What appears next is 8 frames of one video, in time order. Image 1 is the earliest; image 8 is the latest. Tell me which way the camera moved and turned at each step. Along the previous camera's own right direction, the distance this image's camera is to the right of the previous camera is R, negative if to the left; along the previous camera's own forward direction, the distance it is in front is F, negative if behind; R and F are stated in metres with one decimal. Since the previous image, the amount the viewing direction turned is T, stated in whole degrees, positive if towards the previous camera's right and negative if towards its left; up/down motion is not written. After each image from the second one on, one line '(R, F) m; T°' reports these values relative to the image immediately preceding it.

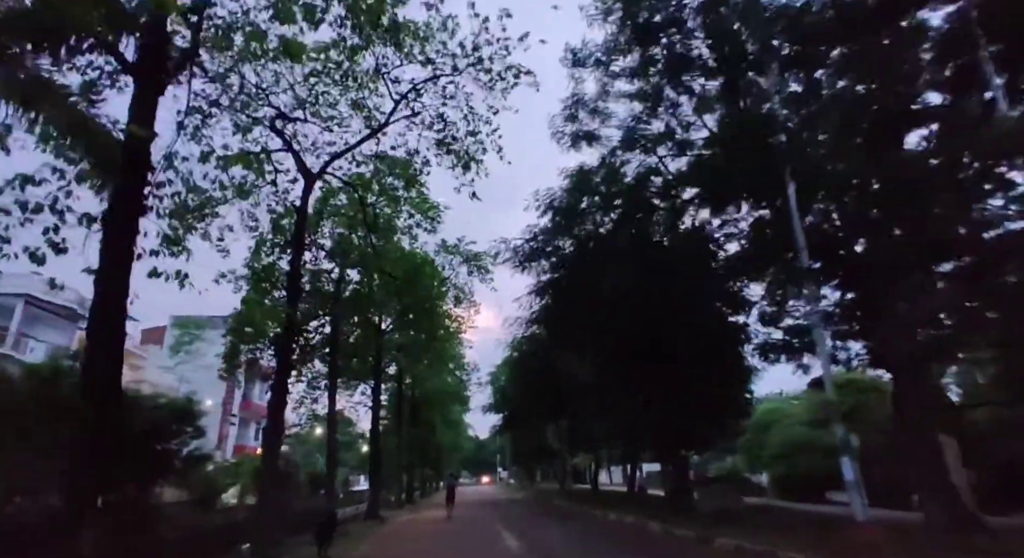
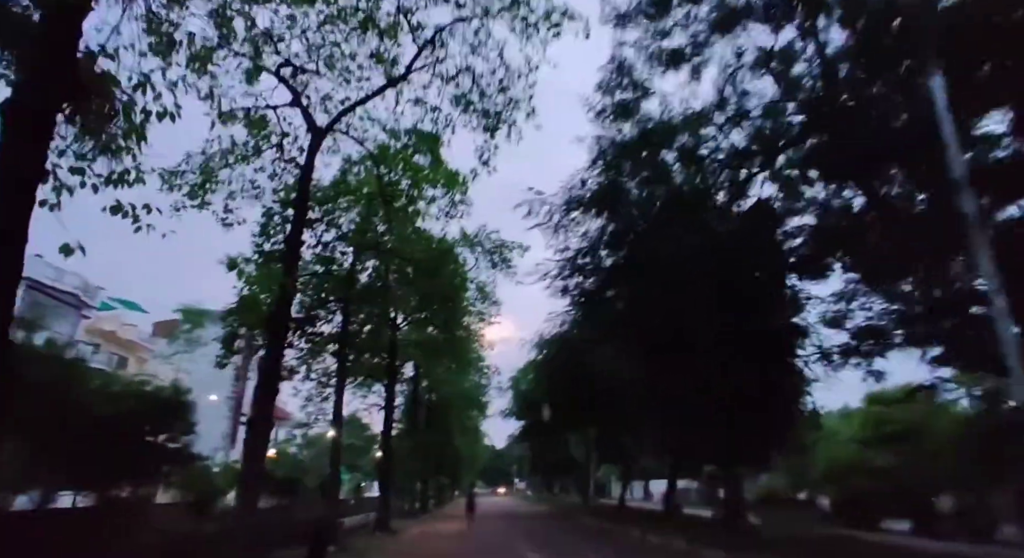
(-0.3, +1.9) m; -2°
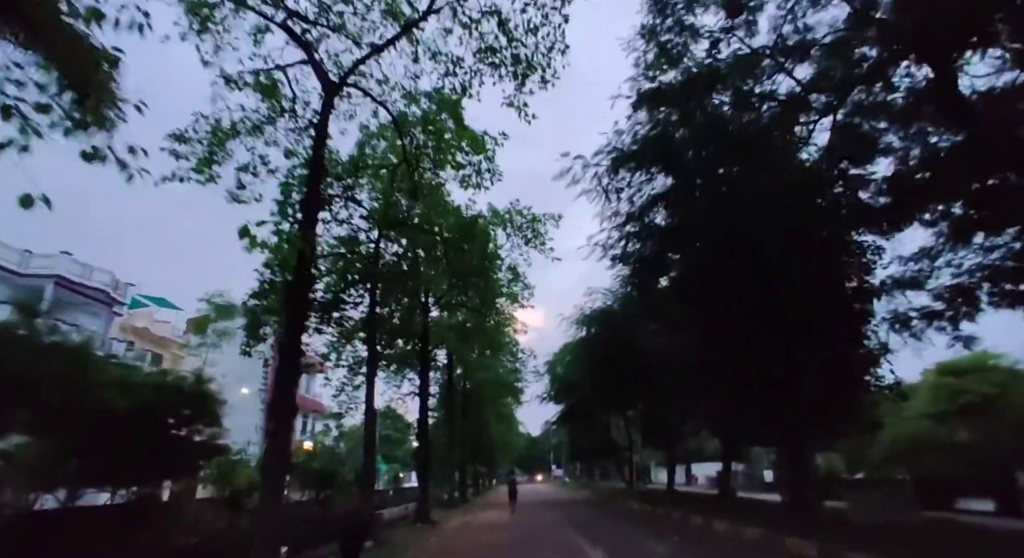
(-0.3, +1.2) m; -3°
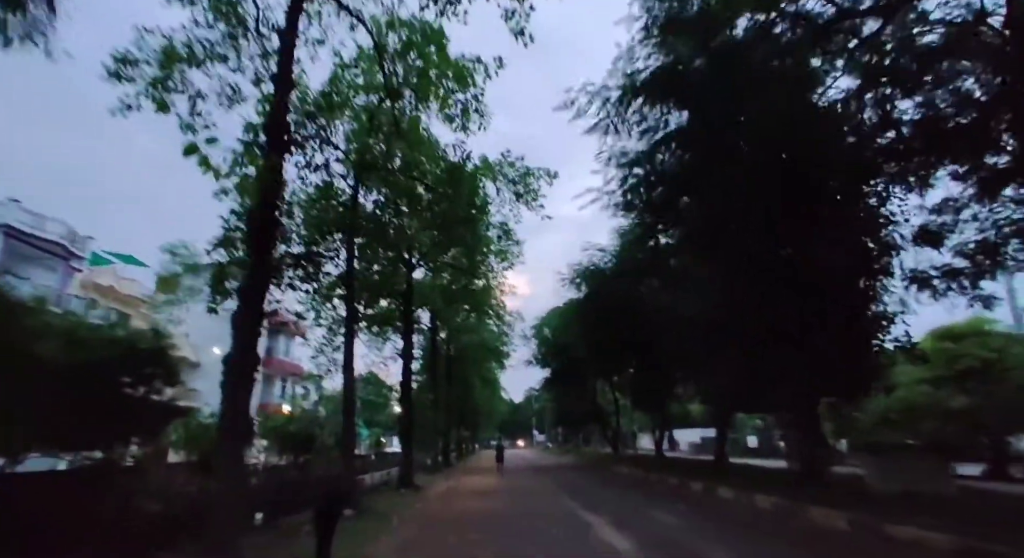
(-0.2, +1.2) m; +2°
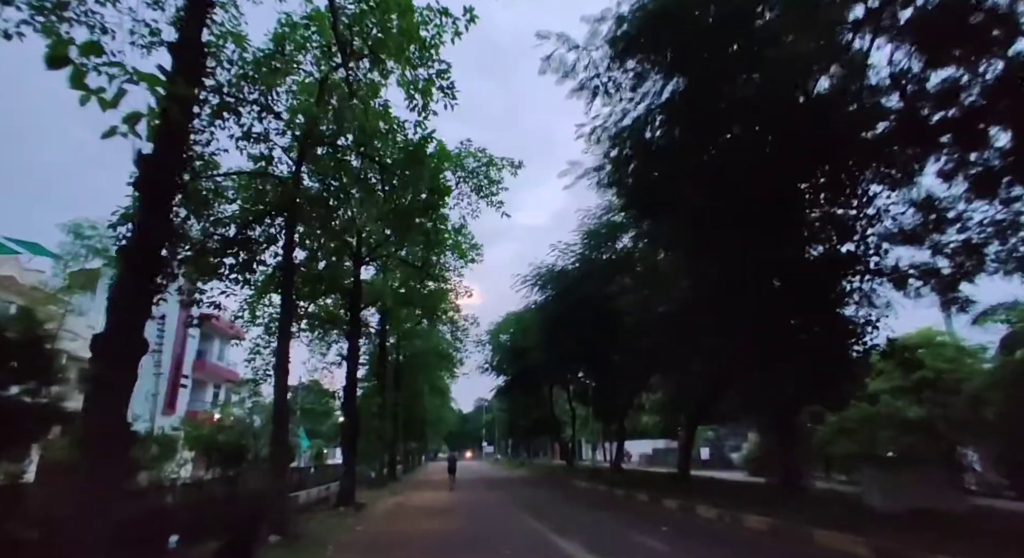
(-0.2, +1.4) m; +5°
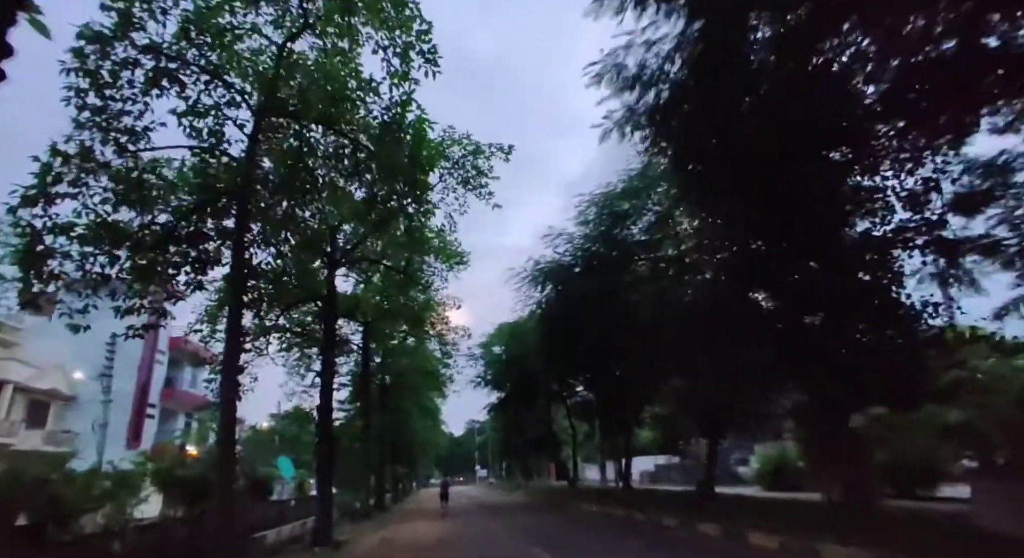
(-0.2, +1.9) m; +1°
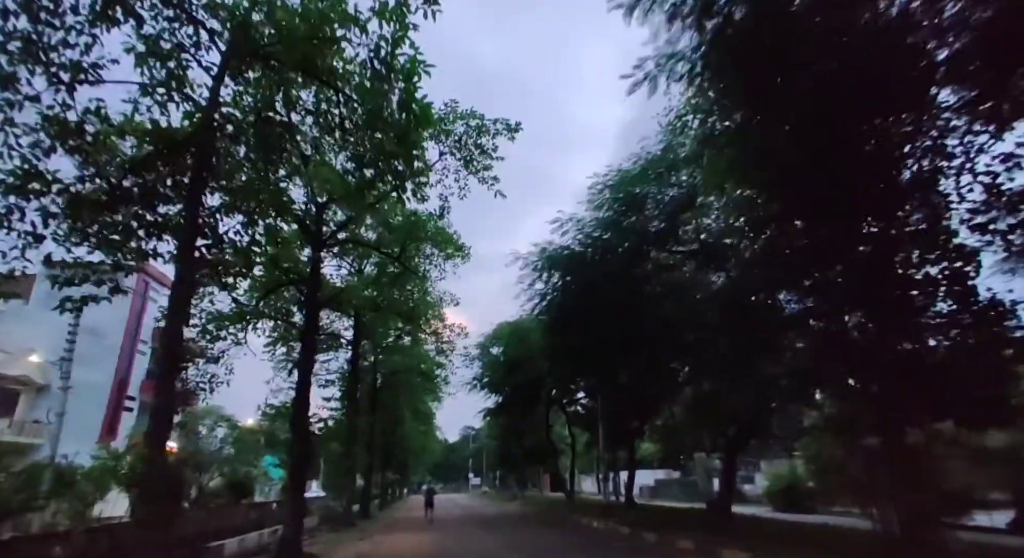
(0.0, +1.5) m; 0°
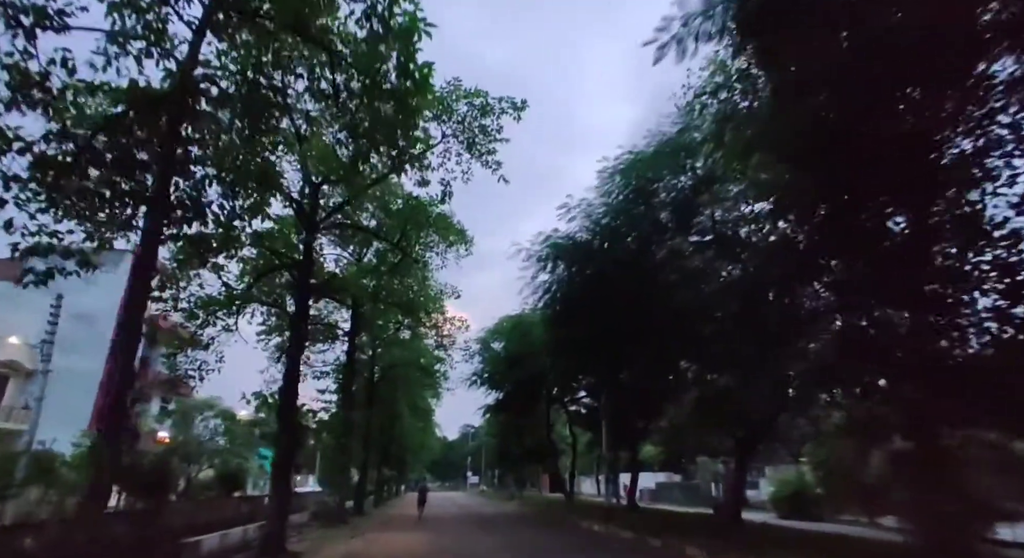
(0.0, +0.8) m; 0°
